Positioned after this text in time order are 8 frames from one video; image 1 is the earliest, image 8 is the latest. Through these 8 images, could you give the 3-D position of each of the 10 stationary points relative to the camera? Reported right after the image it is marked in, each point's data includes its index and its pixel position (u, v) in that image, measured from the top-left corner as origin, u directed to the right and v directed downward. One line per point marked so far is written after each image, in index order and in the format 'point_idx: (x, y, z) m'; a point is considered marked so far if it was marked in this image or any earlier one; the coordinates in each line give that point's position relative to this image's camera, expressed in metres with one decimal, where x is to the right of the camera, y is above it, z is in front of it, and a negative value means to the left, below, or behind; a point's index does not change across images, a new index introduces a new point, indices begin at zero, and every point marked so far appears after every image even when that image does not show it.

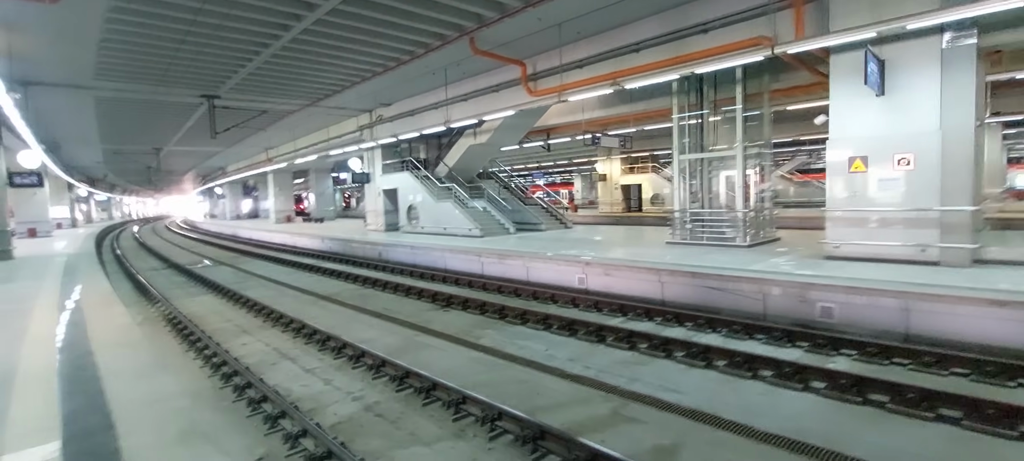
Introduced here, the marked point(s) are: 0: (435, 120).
0: (-2.4, +3.3, +15.1) m
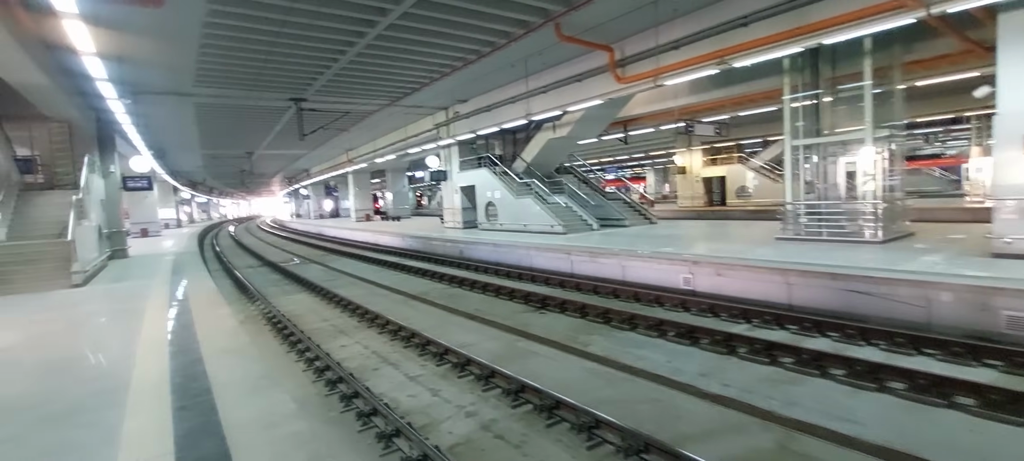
0: (0.0, +3.4, +14.7) m
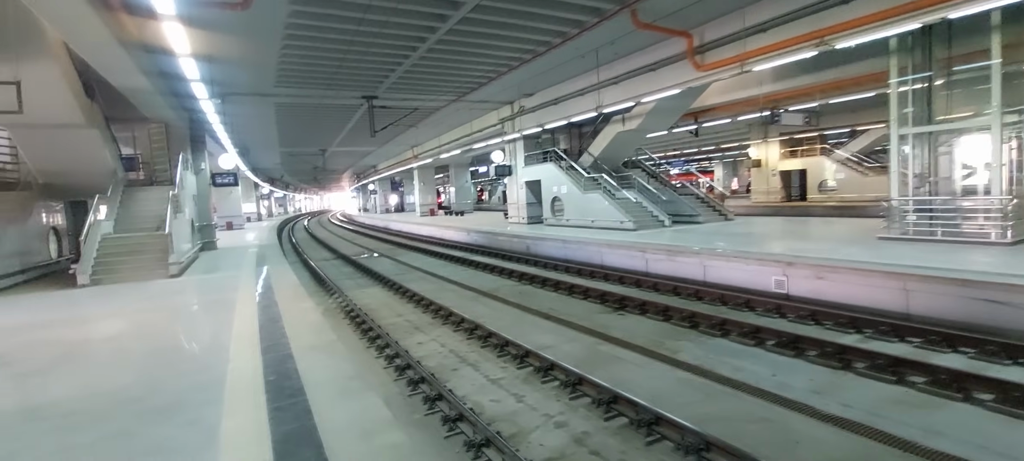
0: (+2.0, +3.5, +14.3) m
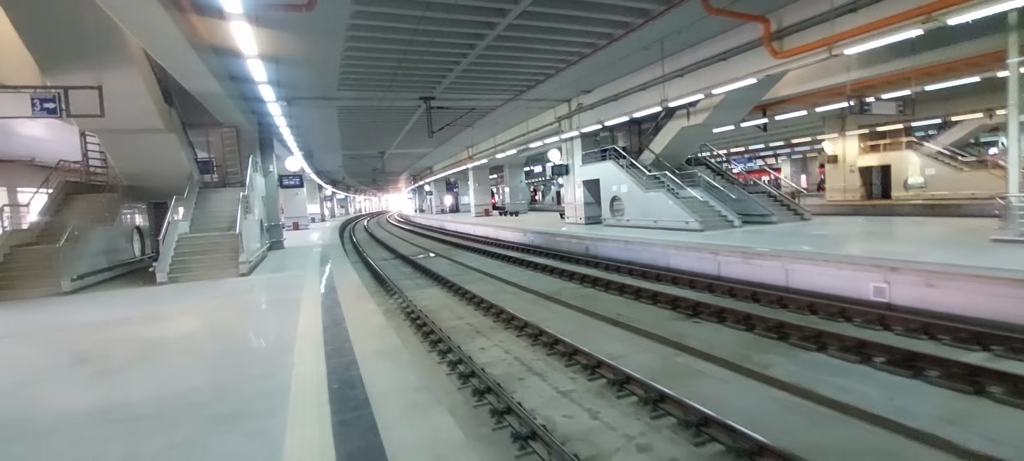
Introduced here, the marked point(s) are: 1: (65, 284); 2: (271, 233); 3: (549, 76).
0: (+3.6, +3.5, +13.7) m
1: (-7.1, -0.9, +7.9) m
2: (-7.3, -0.1, +15.1) m
3: (+1.0, +4.4, +14.1) m
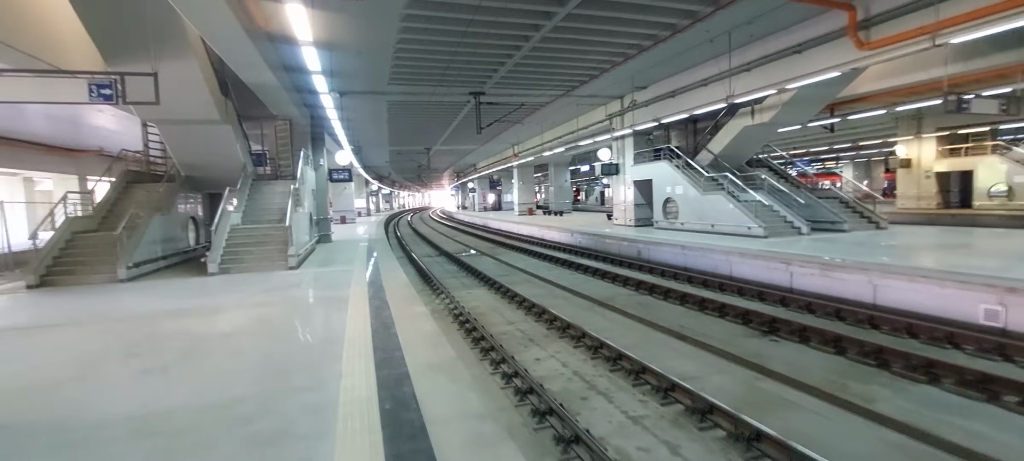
0: (+5.0, +3.4, +12.9) m
1: (-6.3, -0.7, +8.0) m
2: (-5.9, +0.1, +15.2) m
3: (+2.5, +4.3, +13.5) m
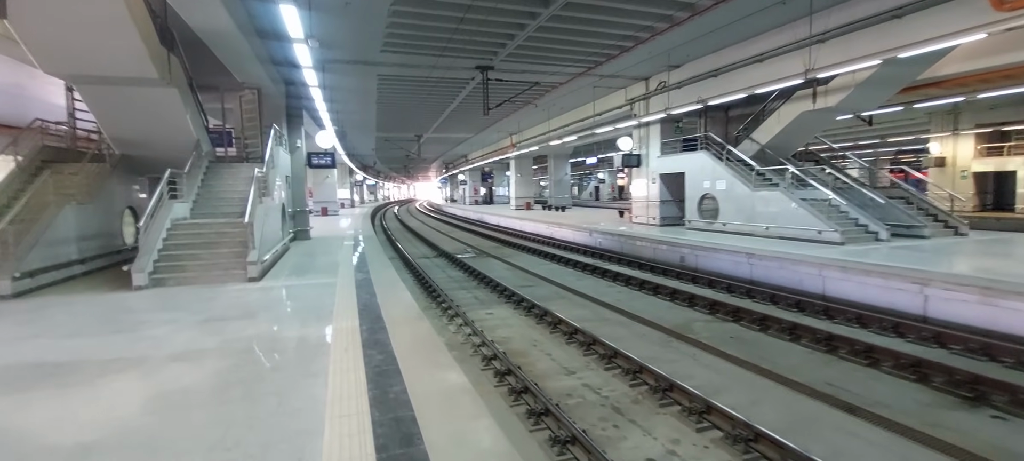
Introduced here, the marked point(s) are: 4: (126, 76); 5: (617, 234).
0: (+5.4, +3.4, +10.9) m
1: (-5.8, -0.6, +5.6) m
2: (-5.6, +0.3, +12.9) m
3: (+2.9, +4.3, +11.4) m
4: (-5.5, +2.2, +7.0) m
5: (+2.7, -0.1, +12.9) m
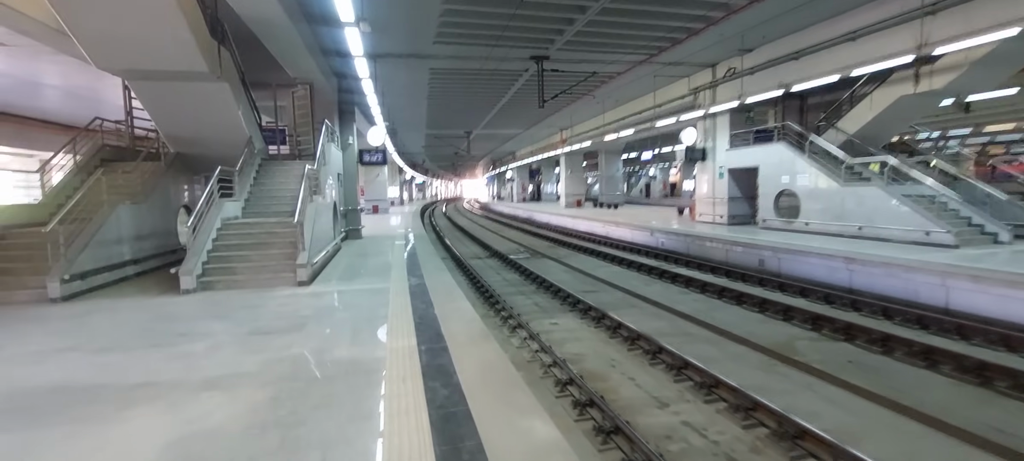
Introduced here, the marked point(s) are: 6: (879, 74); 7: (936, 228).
0: (+6.6, +3.3, +9.7) m
1: (-5.0, -0.6, +5.5) m
2: (-4.2, +0.3, +12.6) m
3: (+4.1, +4.3, +10.4) m
4: (-4.6, +2.2, +6.8) m
5: (+4.1, -0.1, +12.0) m
6: (+7.9, +3.4, +10.7) m
7: (+7.2, 0.0, +8.5) m
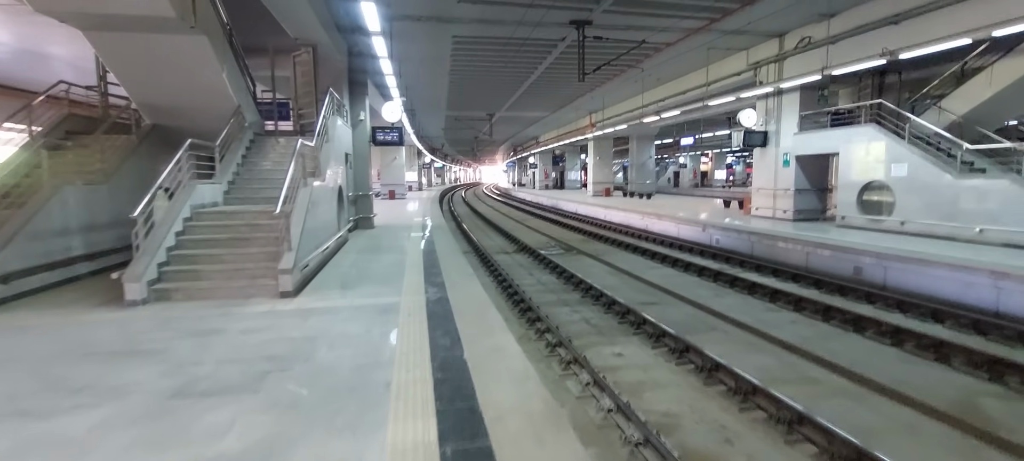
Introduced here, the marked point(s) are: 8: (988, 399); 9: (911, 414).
0: (+7.3, +3.3, +7.8) m
1: (-4.6, -0.5, +4.1) m
2: (-3.5, +0.6, +11.2) m
3: (+4.9, +4.4, +8.5) m
4: (-4.0, +2.3, +5.3) m
5: (+4.8, 0.0, +10.3) m
6: (+8.6, +3.4, +8.8) m
7: (+7.7, -0.1, +6.7) m
8: (+3.6, -1.2, +3.7) m
9: (+2.8, -1.3, +3.5) m
